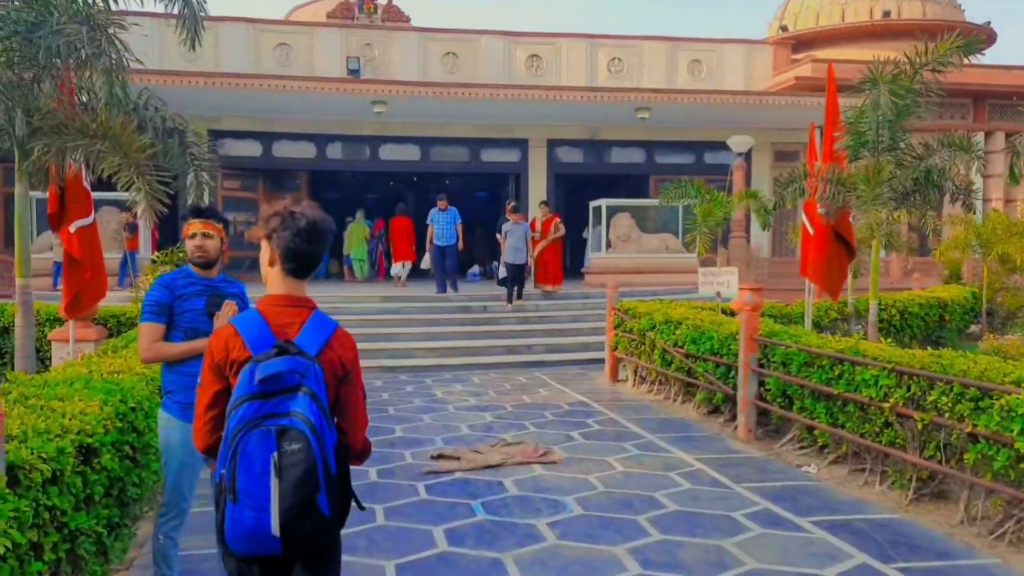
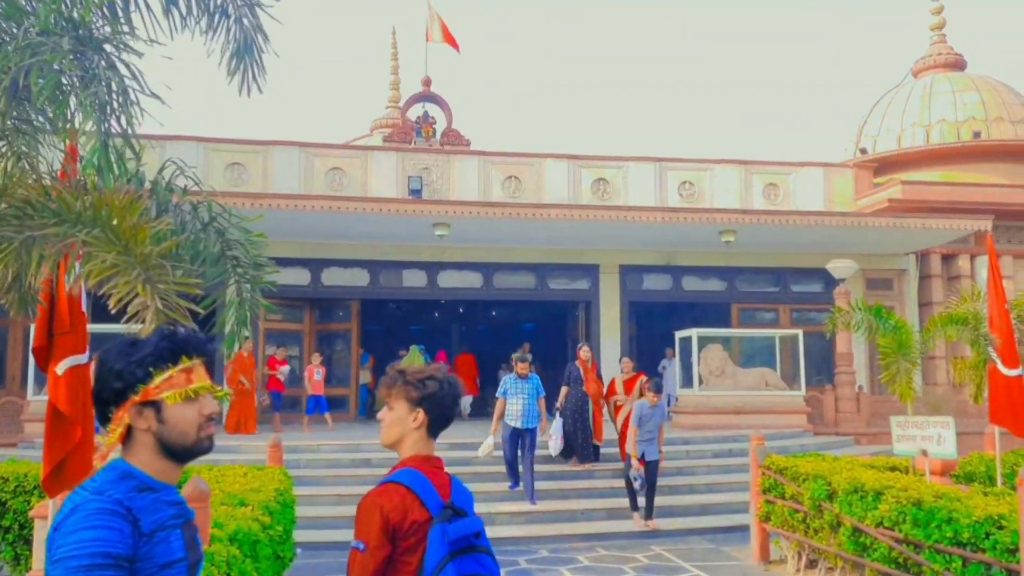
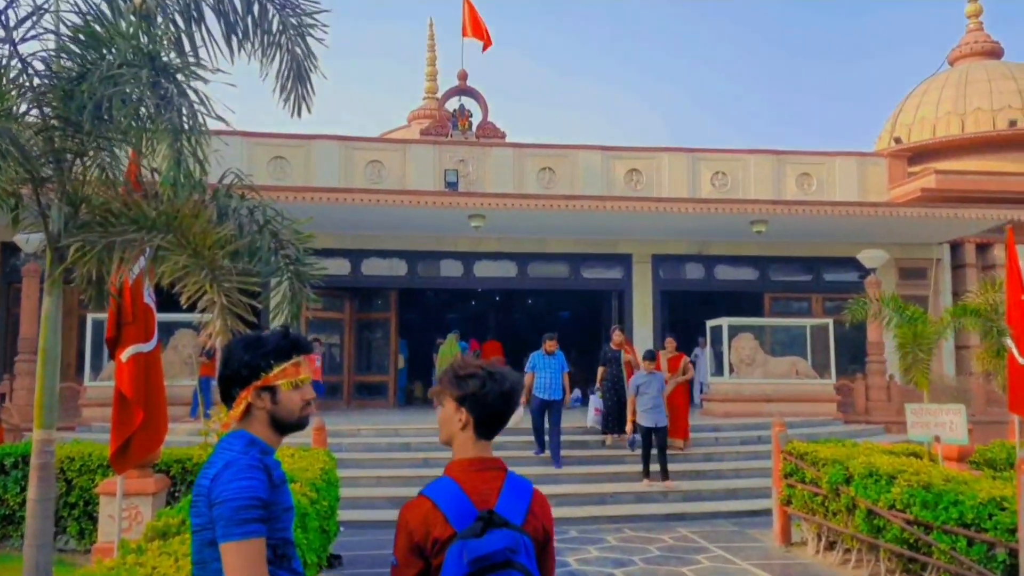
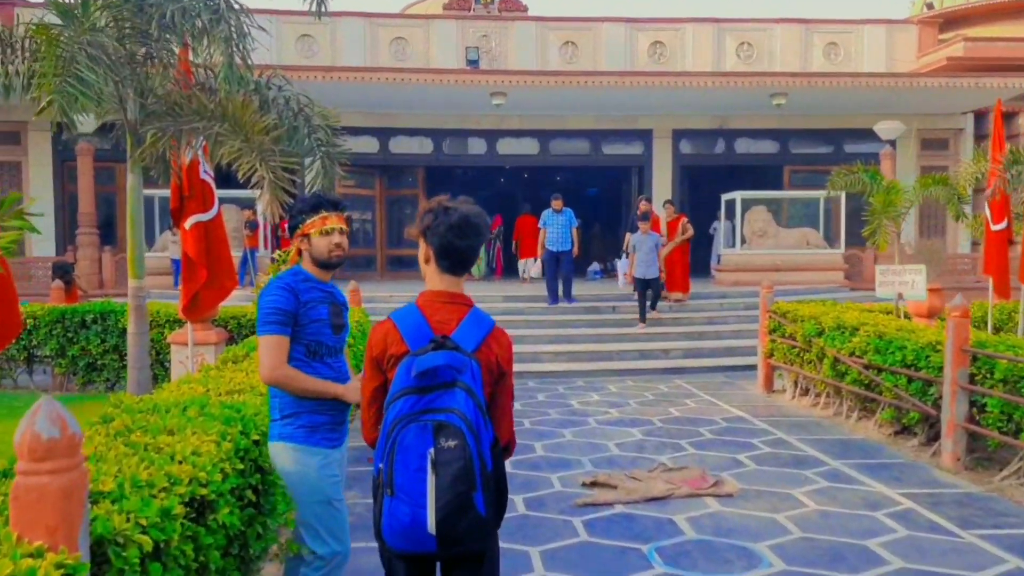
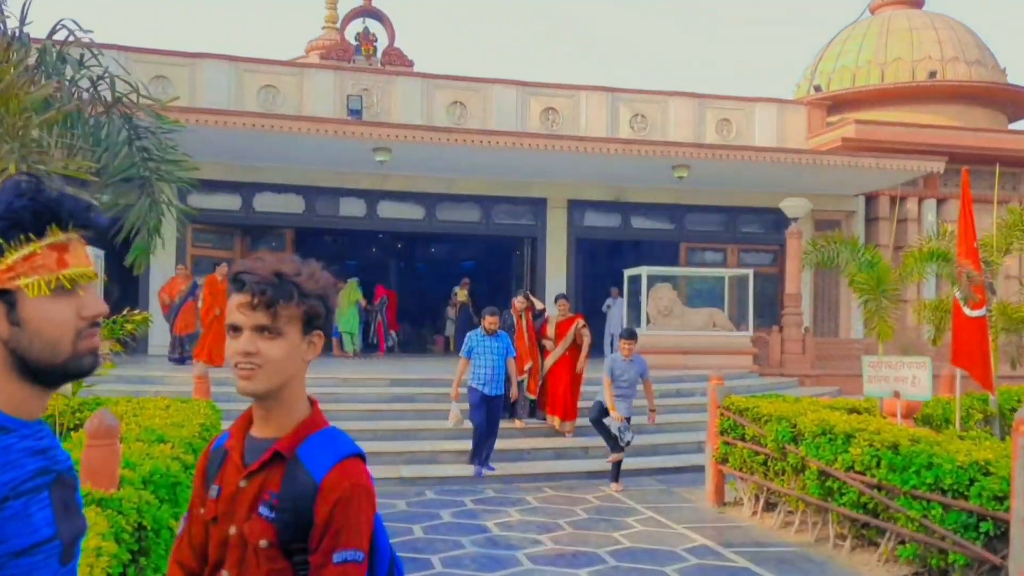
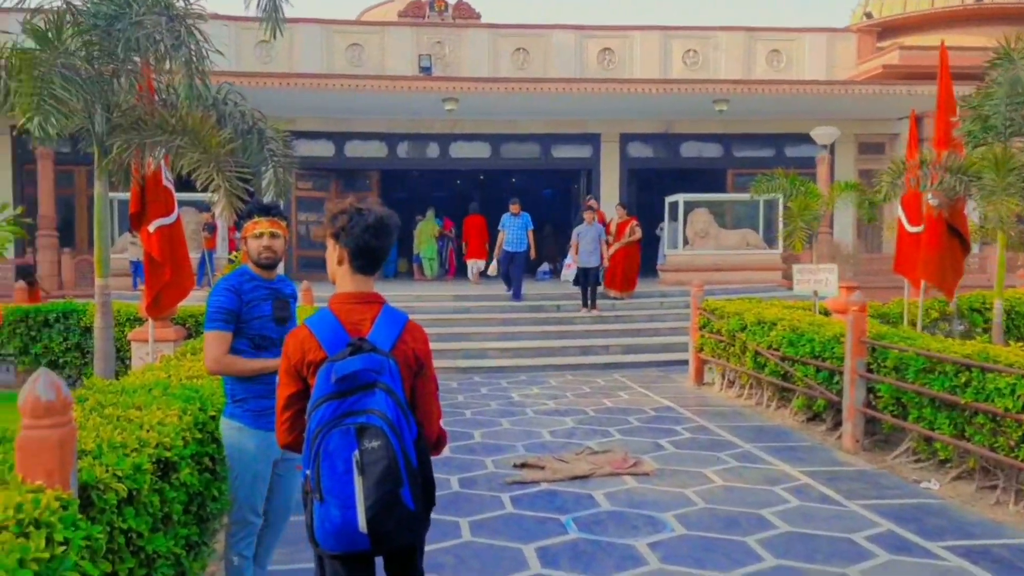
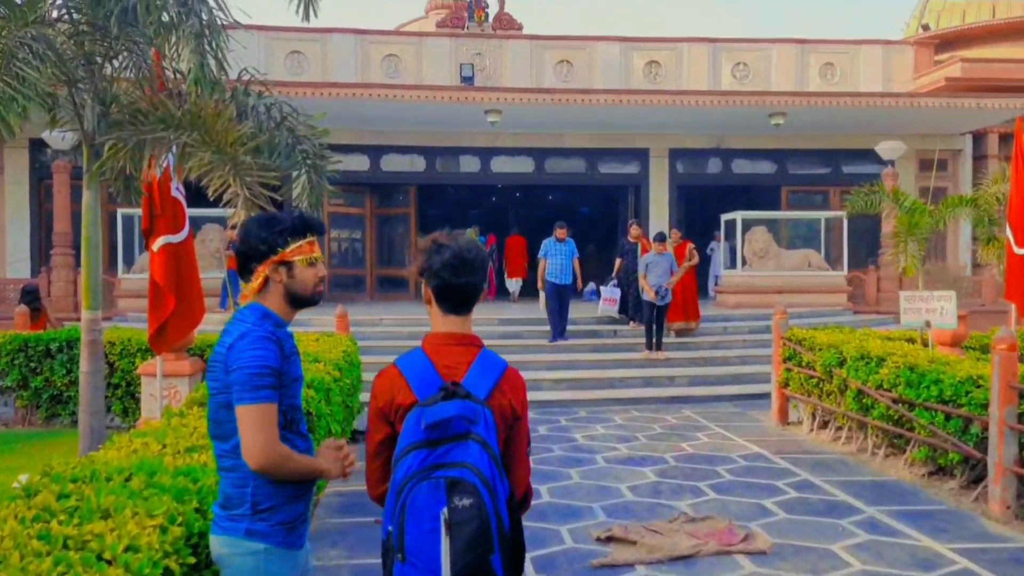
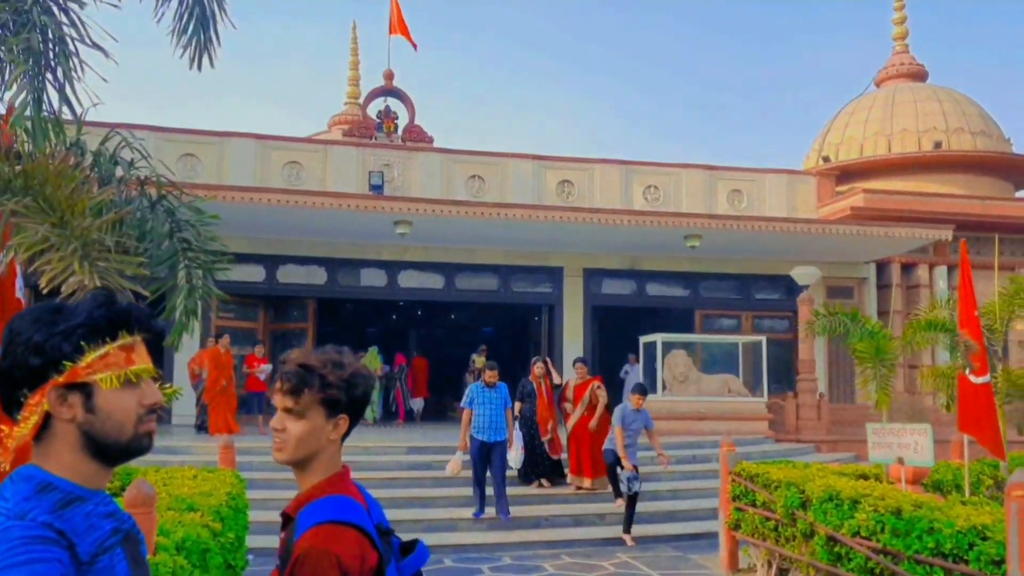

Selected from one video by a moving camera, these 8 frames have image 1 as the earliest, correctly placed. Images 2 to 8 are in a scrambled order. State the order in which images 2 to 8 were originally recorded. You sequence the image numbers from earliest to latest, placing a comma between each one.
6, 4, 7, 3, 2, 8, 5
